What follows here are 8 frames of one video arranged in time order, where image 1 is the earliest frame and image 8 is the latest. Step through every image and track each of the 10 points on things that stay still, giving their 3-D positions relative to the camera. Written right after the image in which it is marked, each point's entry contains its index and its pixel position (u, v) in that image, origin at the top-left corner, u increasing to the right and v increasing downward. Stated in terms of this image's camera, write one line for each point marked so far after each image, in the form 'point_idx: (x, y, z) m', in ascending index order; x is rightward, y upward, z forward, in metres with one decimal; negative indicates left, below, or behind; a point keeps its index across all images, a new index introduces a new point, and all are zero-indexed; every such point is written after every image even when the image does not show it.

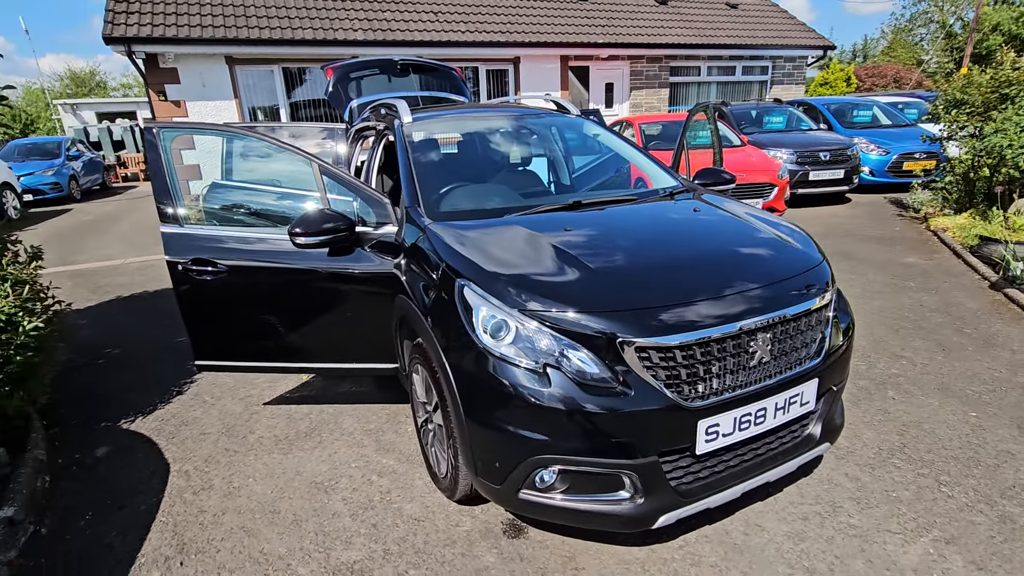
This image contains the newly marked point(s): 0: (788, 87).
0: (+7.7, +5.6, +14.3) m
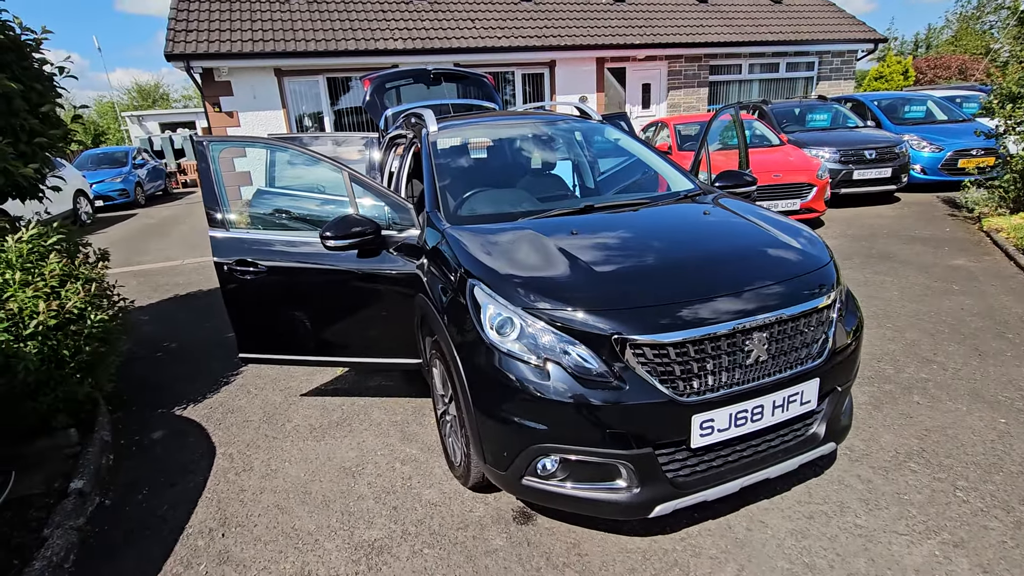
0: (+8.7, +5.5, +13.8) m
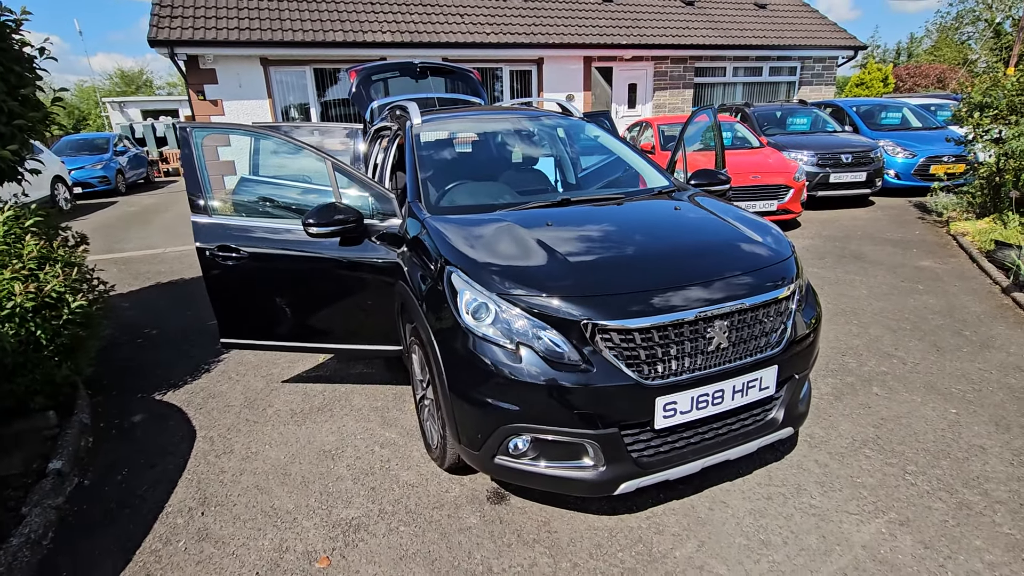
0: (+8.4, +5.5, +14.1) m
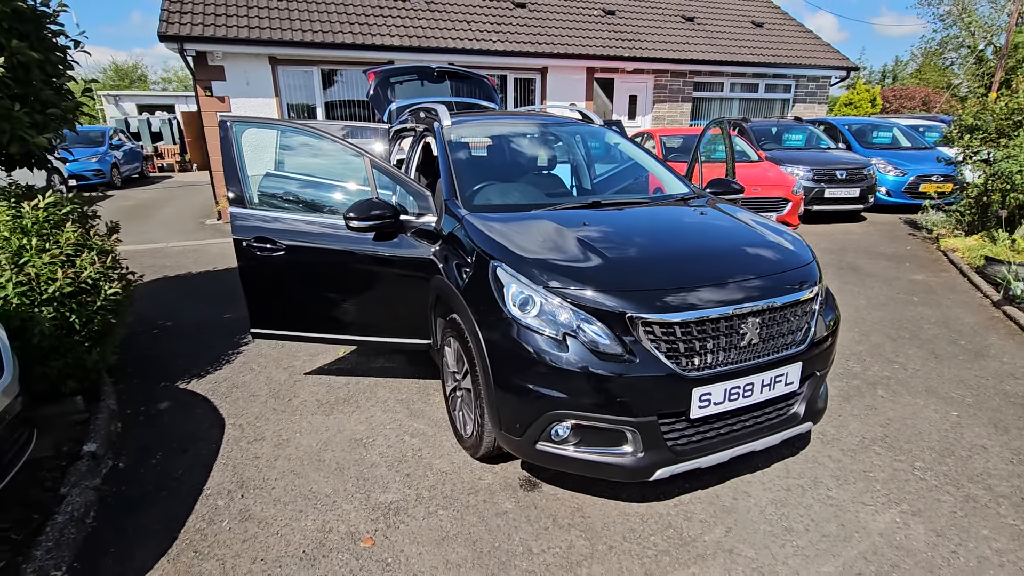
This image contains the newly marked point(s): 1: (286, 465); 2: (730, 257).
0: (+8.4, +5.2, +14.4) m
1: (-1.2, -0.9, +2.6) m
2: (+1.0, +0.1, +2.3) m
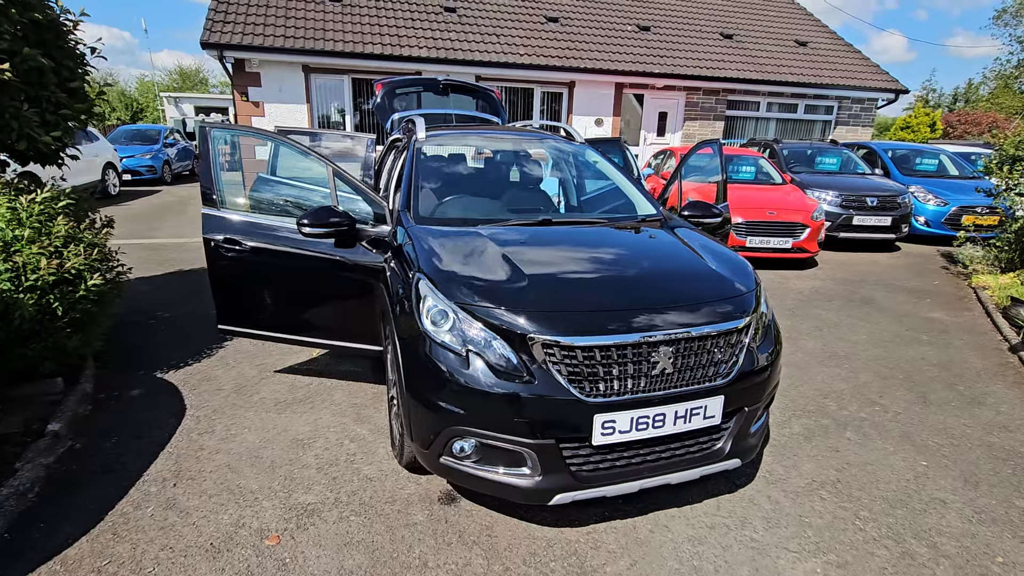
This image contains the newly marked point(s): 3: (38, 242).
0: (+9.3, +4.3, +13.9) m
1: (-1.5, -0.9, +2.7) m
2: (+0.7, 0.0, +2.3) m
3: (-2.9, +0.3, +3.2) m
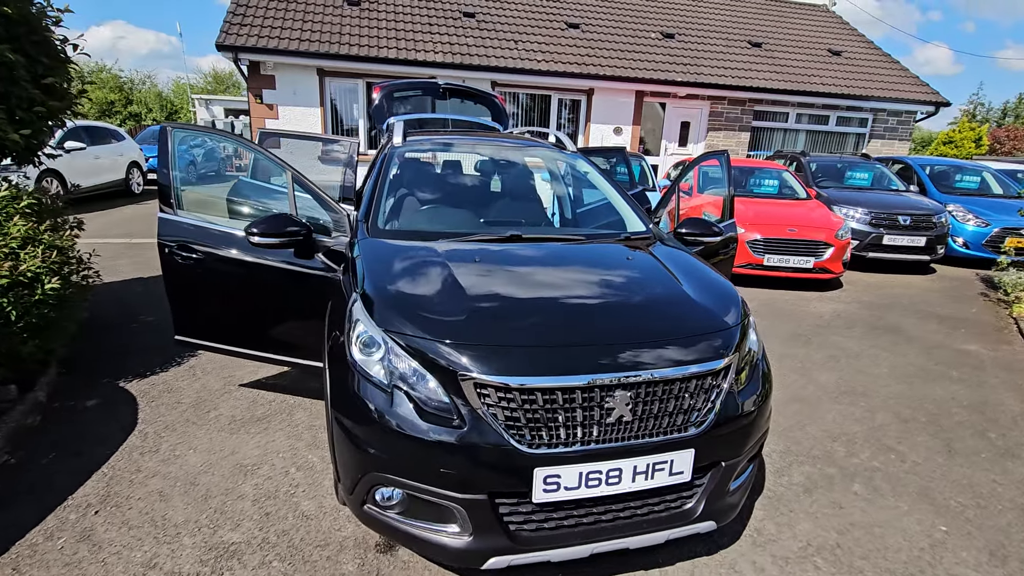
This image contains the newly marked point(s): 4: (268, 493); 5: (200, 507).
0: (+9.7, +3.8, +13.2) m
1: (-1.7, -1.0, +2.5) m
2: (+0.5, -0.1, +2.0) m
3: (-3.1, +0.3, +3.0) m
4: (-1.2, -1.0, +2.5) m
5: (-1.4, -1.0, +2.4) m
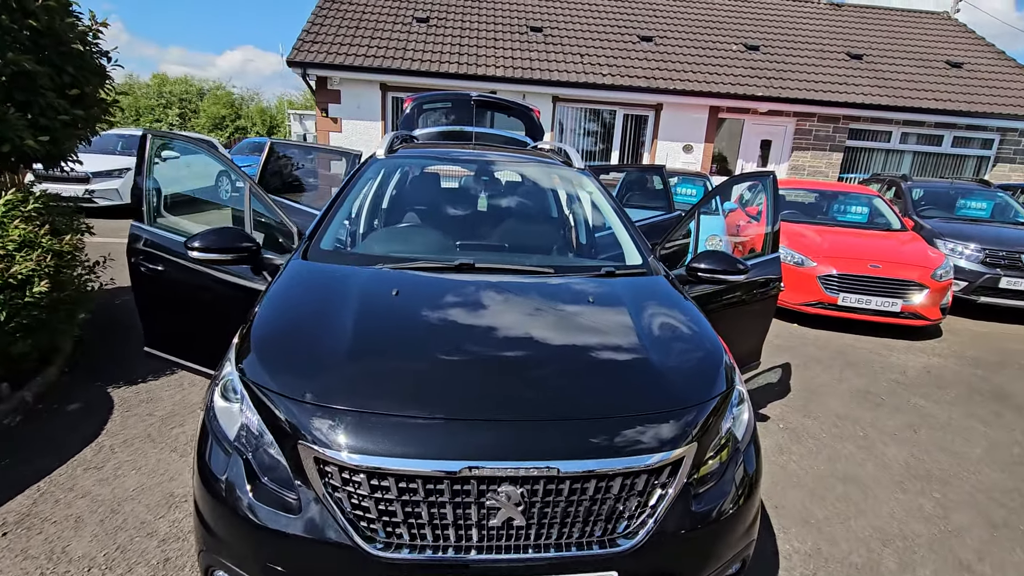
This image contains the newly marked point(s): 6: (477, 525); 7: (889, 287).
0: (+11.2, +2.7, +11.3) m
1: (-2.0, -1.0, +2.4) m
2: (+0.2, -0.3, +1.5) m
3: (-3.2, +0.3, +3.1) m
4: (-1.5, -1.1, +2.3) m
5: (-1.7, -1.1, +2.2) m
6: (-0.1, -0.6, +1.3) m
7: (+4.2, 0.0, +5.7) m
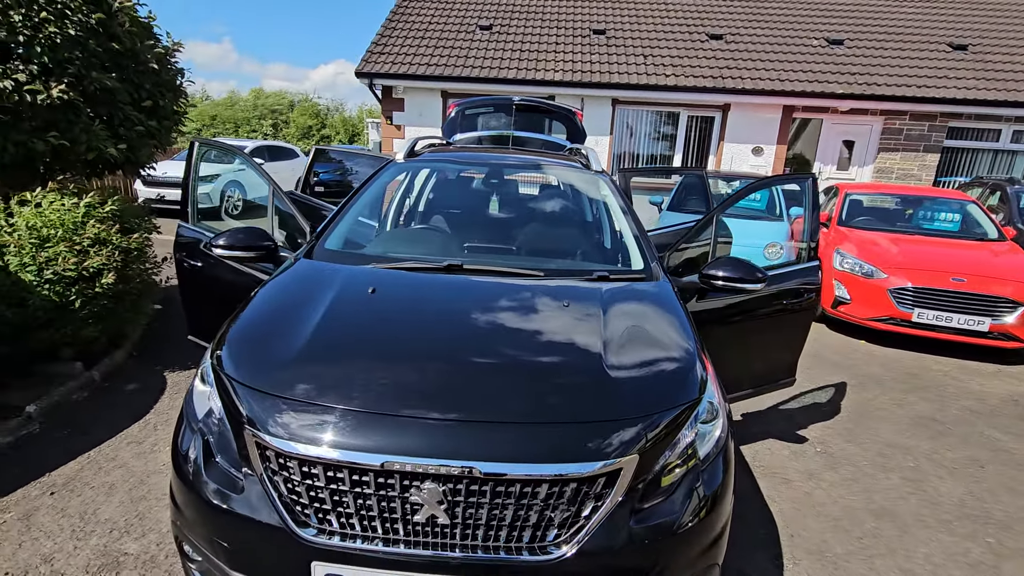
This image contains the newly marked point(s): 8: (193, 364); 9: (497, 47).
0: (+12.4, +2.3, +9.7) m
1: (-2.0, -1.0, +2.6) m
2: (0.0, -0.3, +1.5) m
3: (-3.0, +0.3, +3.6) m
4: (-1.5, -1.0, +2.5) m
5: (-1.8, -1.0, +2.4) m
6: (-0.3, -0.6, +1.3) m
7: (+4.6, -0.1, +5.1) m
8: (-2.5, -0.6, +4.0) m
9: (-0.2, +5.2, +11.0) m
